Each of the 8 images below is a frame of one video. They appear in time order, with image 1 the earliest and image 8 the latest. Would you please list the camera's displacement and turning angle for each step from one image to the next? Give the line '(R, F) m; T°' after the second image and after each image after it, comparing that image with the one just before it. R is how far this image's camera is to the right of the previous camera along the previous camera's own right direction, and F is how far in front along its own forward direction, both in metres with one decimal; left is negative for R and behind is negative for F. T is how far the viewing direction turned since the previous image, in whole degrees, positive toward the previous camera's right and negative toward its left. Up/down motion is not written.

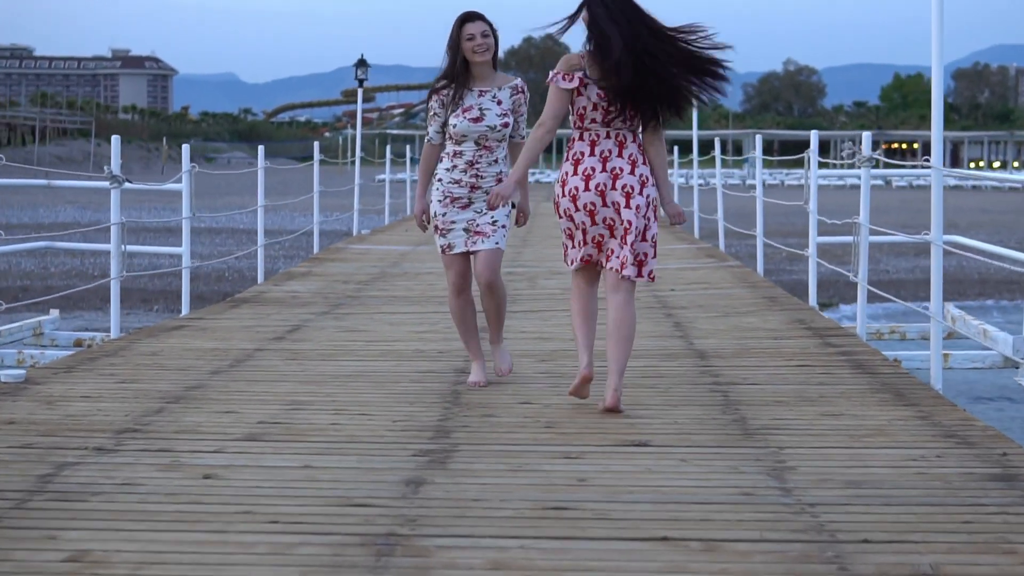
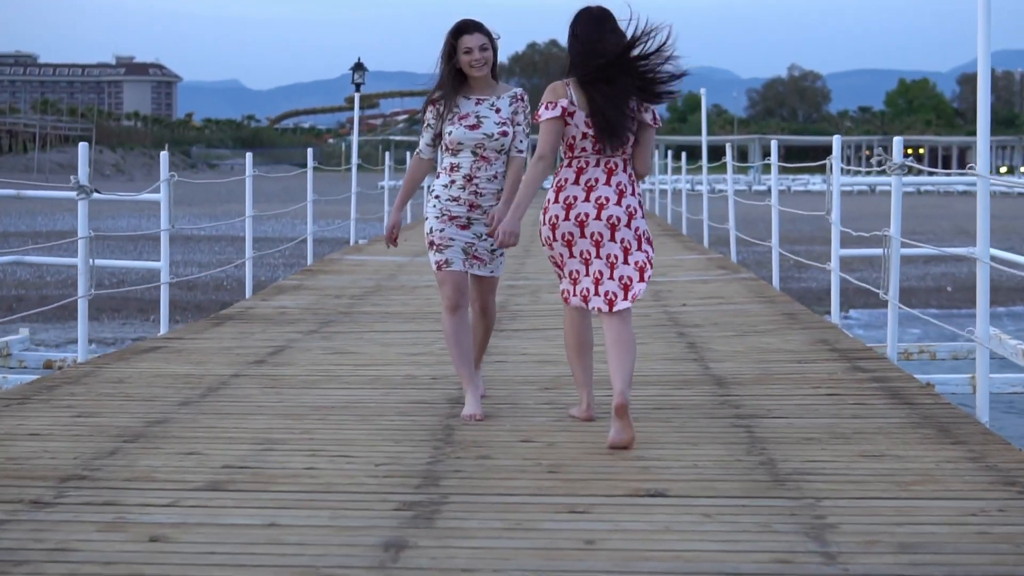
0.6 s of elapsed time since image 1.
(0.0, +0.4) m; 0°
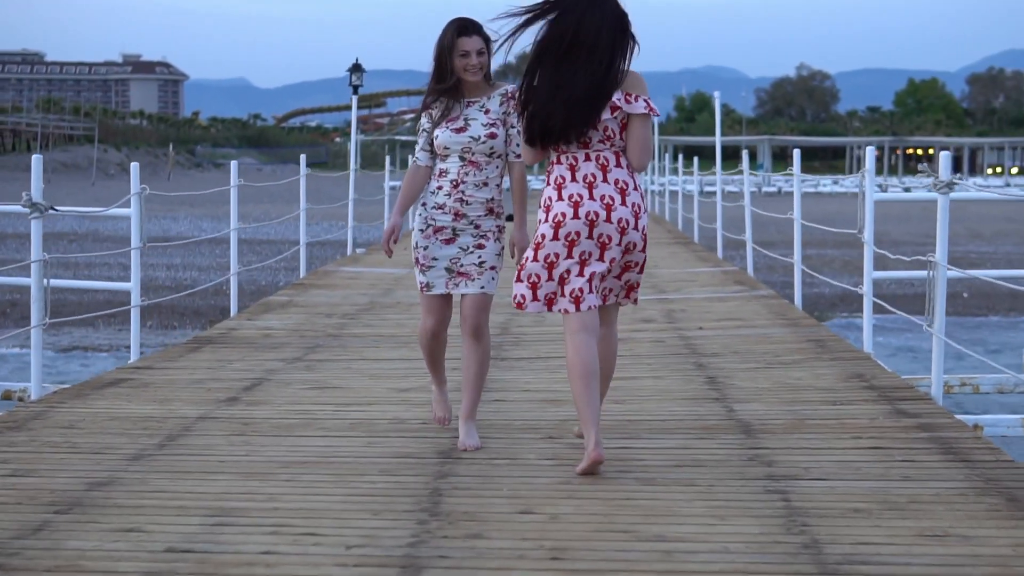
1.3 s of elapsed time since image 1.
(0.0, +0.5) m; 0°
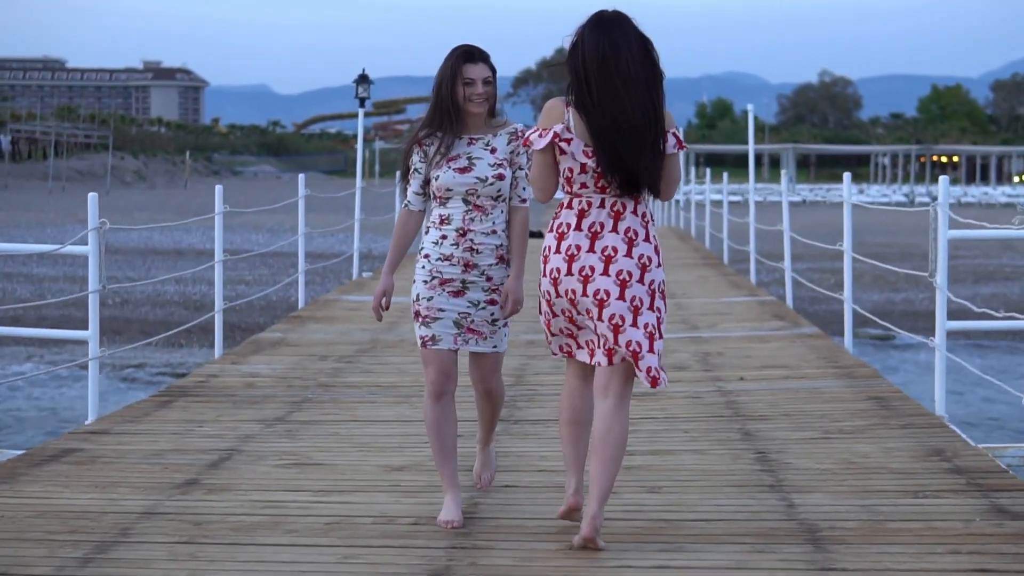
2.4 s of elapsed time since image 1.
(0.0, +0.7) m; -1°
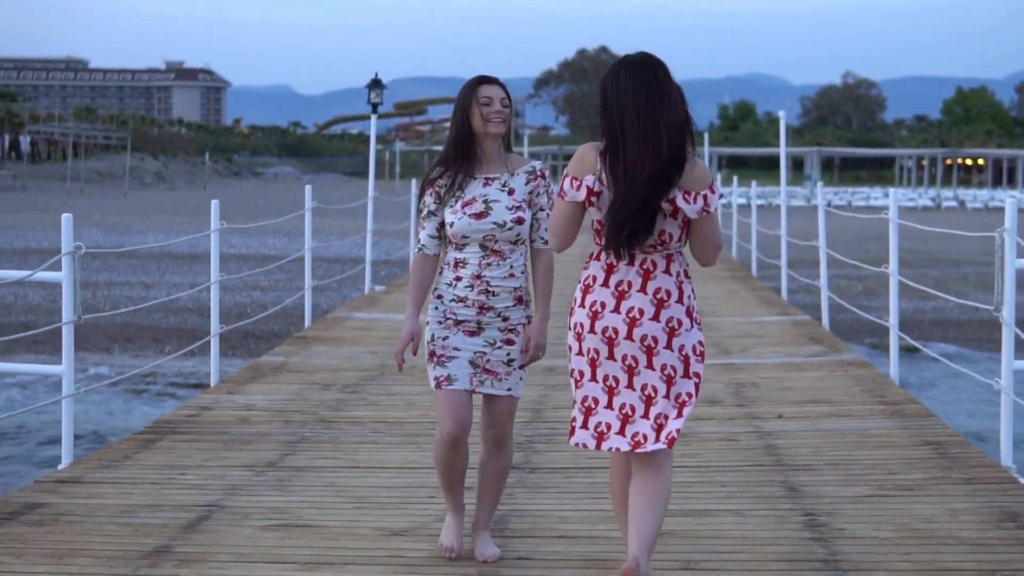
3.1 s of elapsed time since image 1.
(0.0, +0.5) m; -1°
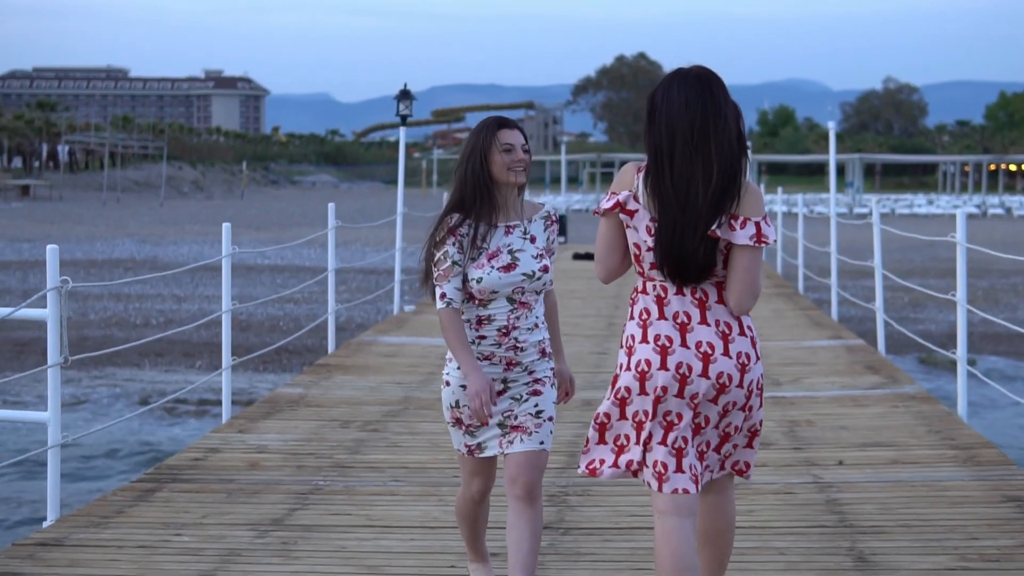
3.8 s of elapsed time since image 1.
(0.0, +0.4) m; -1°
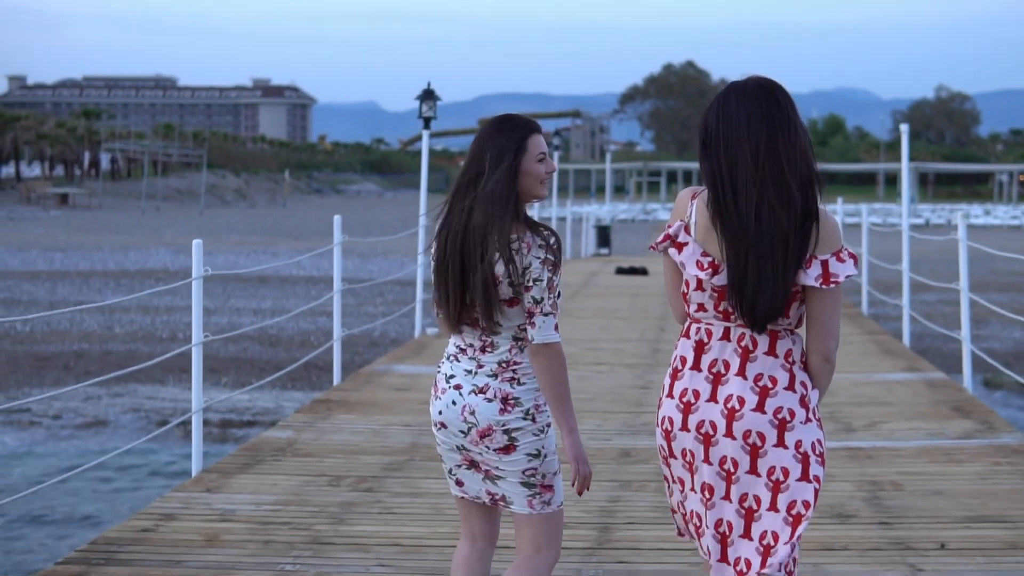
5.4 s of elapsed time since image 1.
(+0.1, +0.9) m; -2°
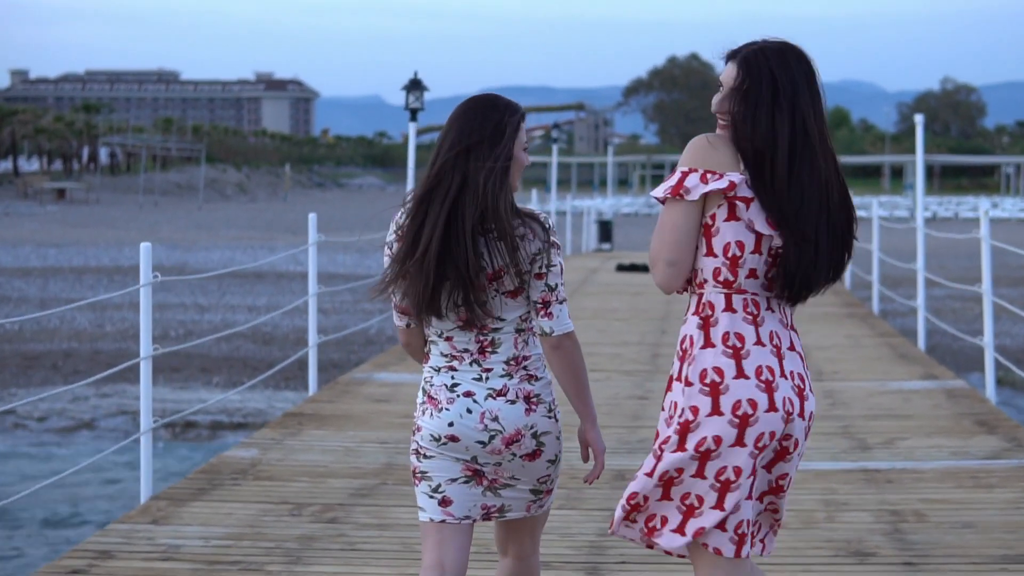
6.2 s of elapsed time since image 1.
(+0.1, +0.4) m; 0°
